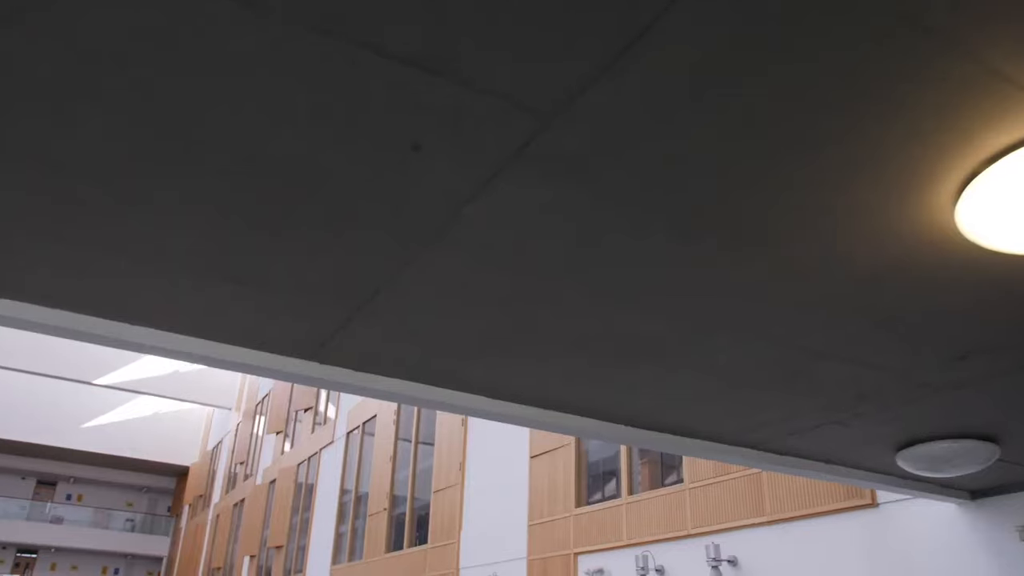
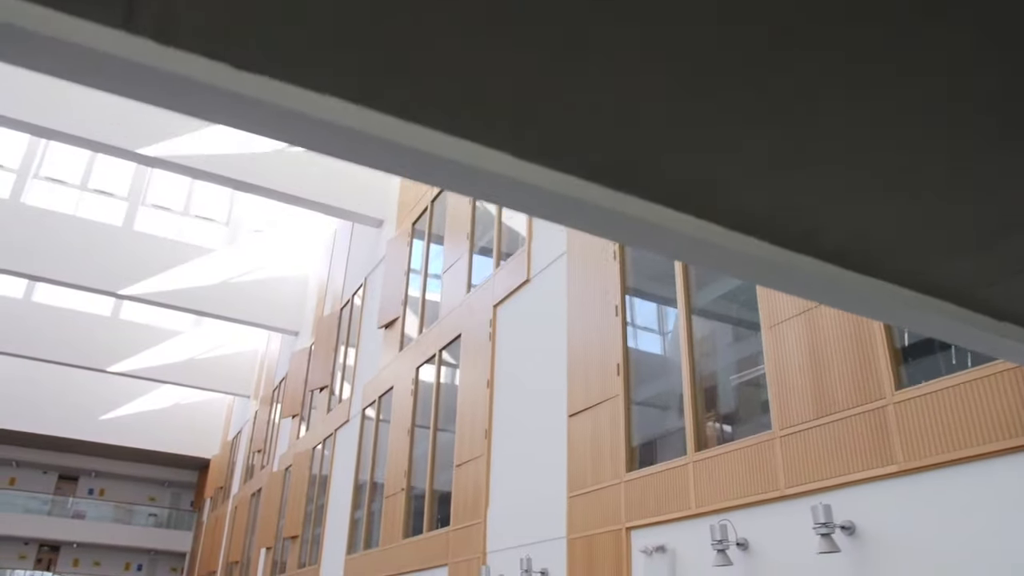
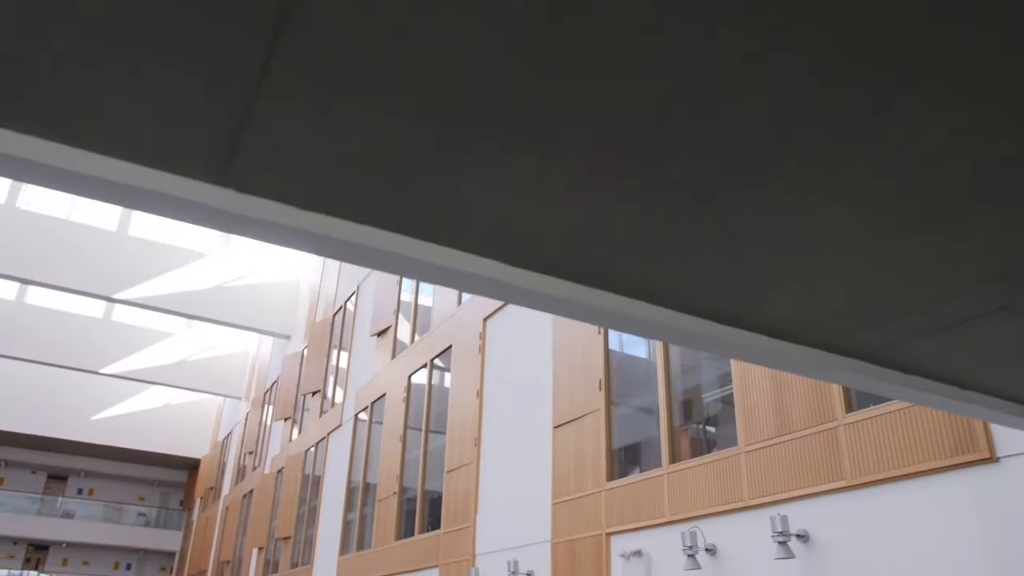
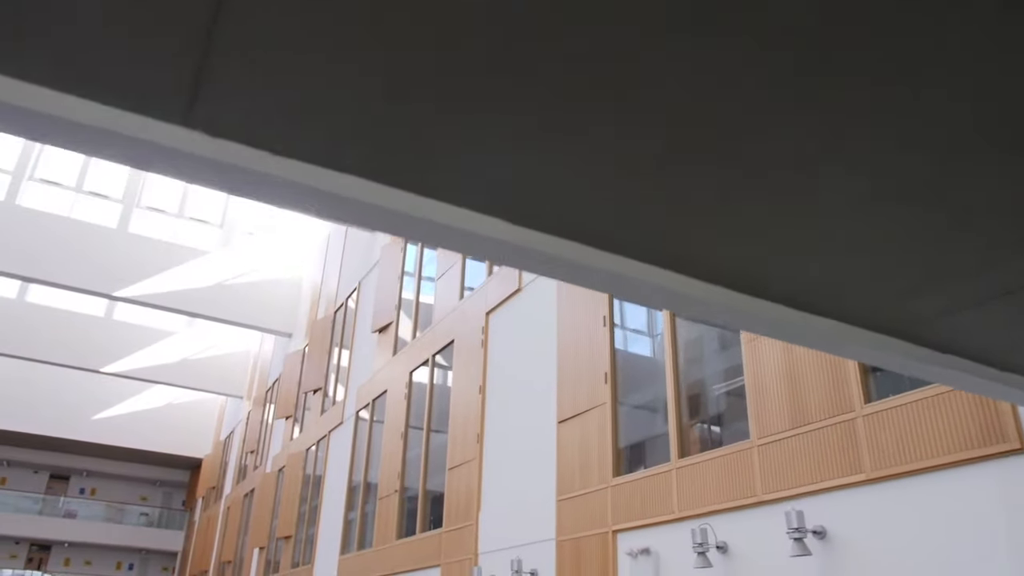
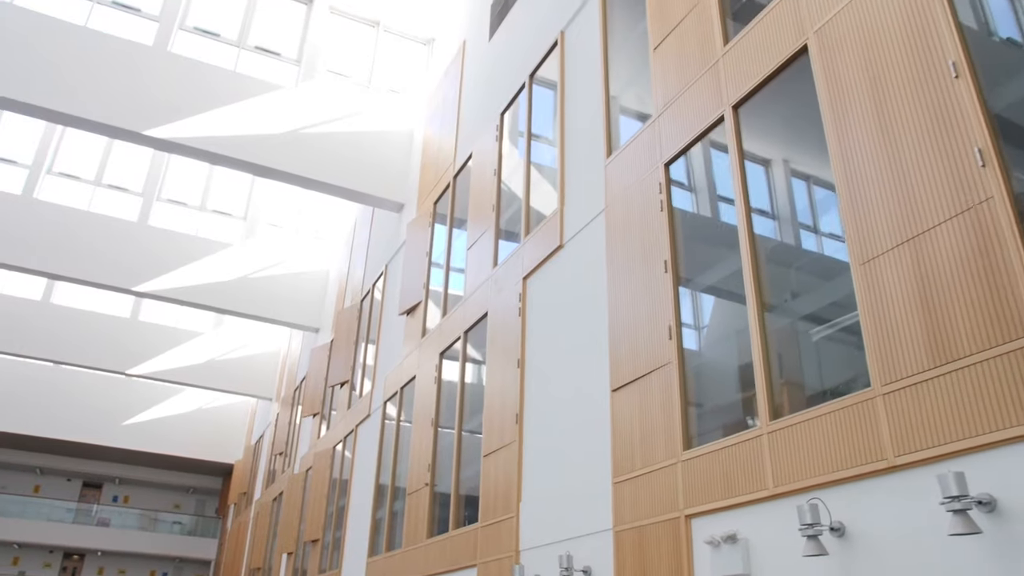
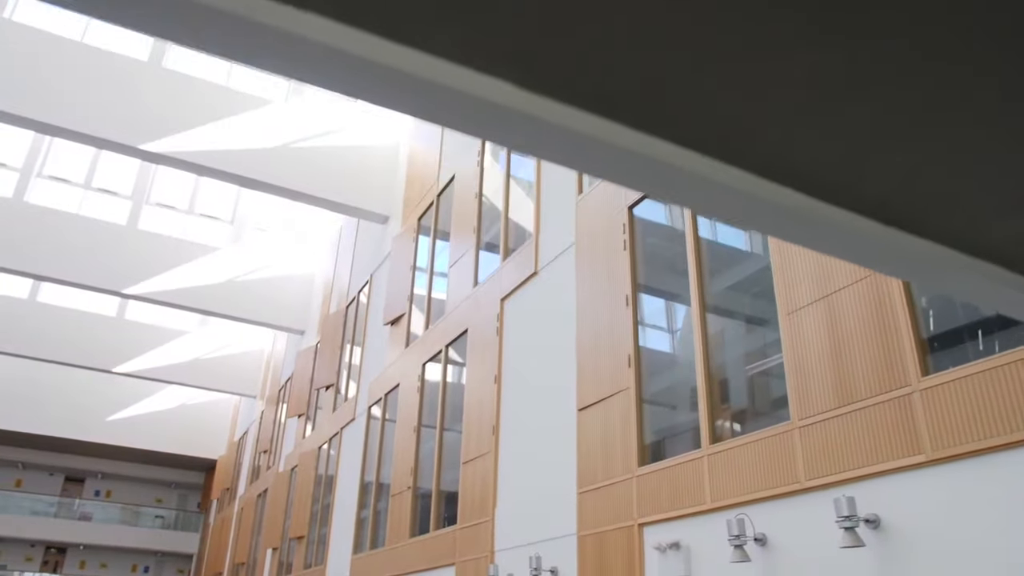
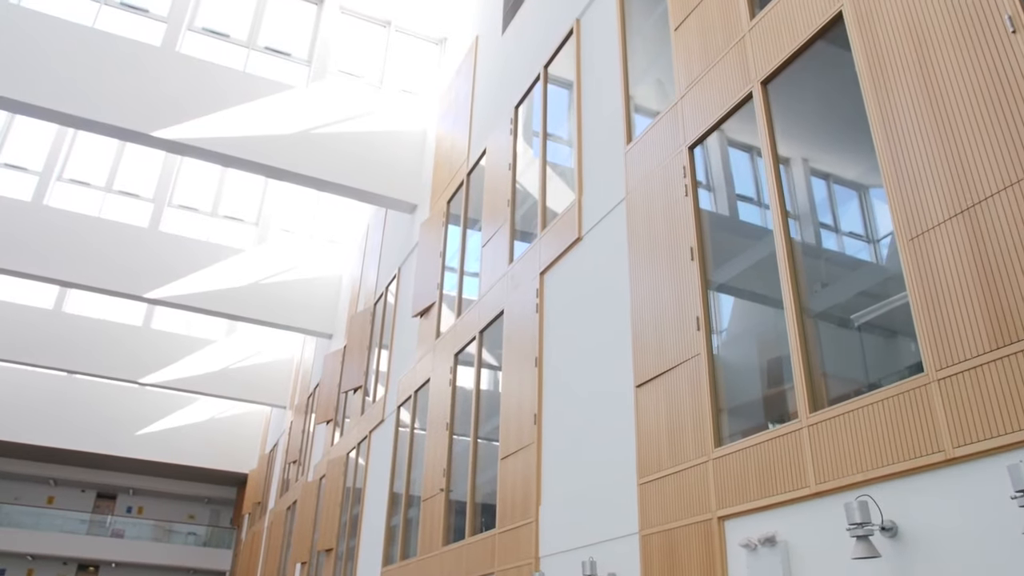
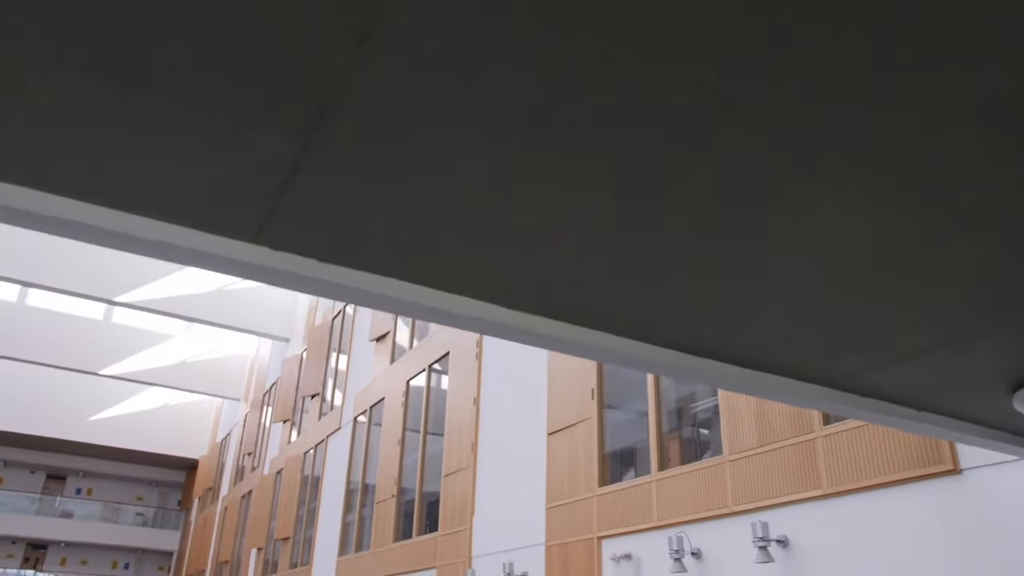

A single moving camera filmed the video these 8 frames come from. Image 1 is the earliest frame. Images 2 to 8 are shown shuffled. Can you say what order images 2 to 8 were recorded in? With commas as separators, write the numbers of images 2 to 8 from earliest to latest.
8, 3, 4, 2, 6, 5, 7
